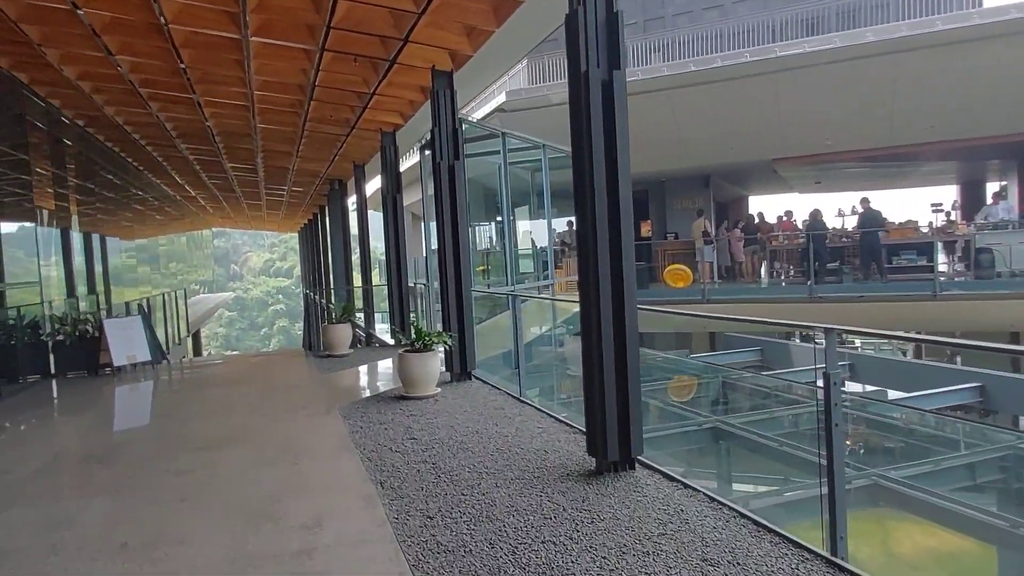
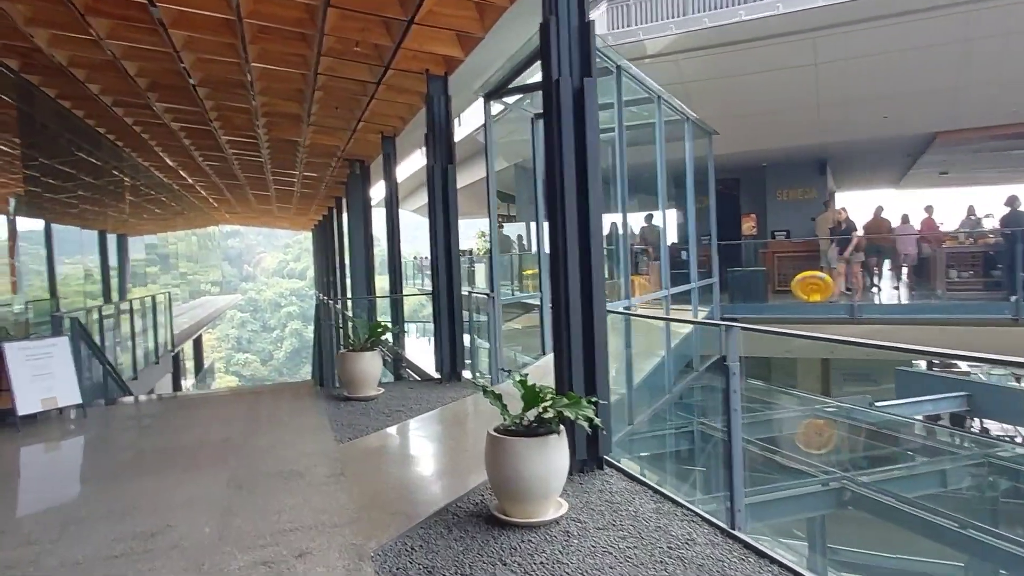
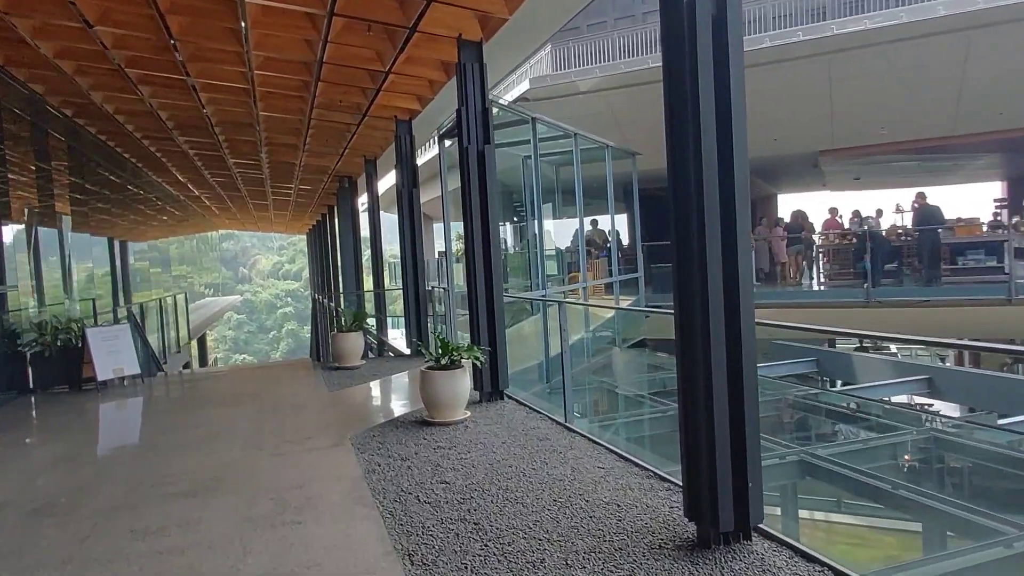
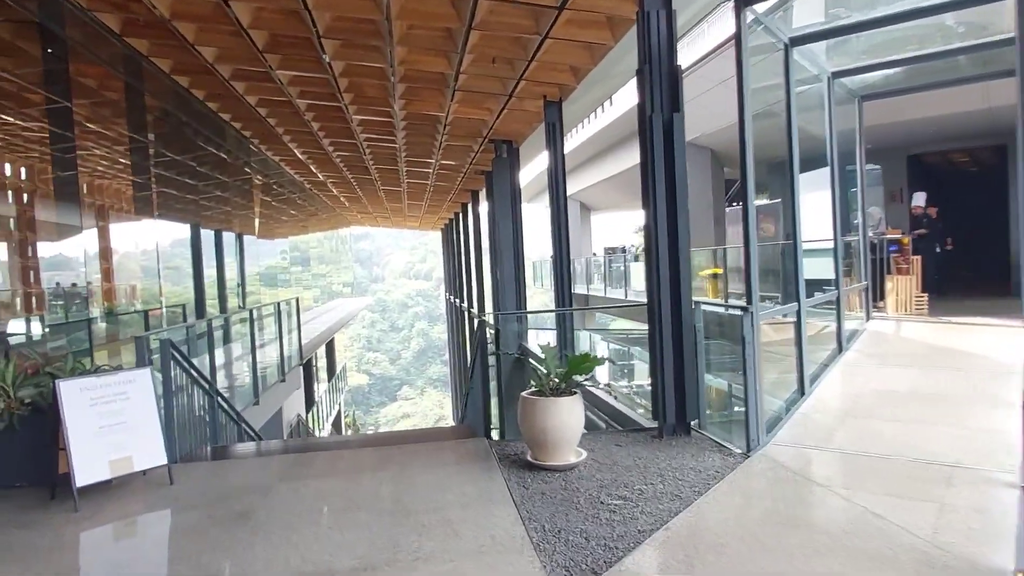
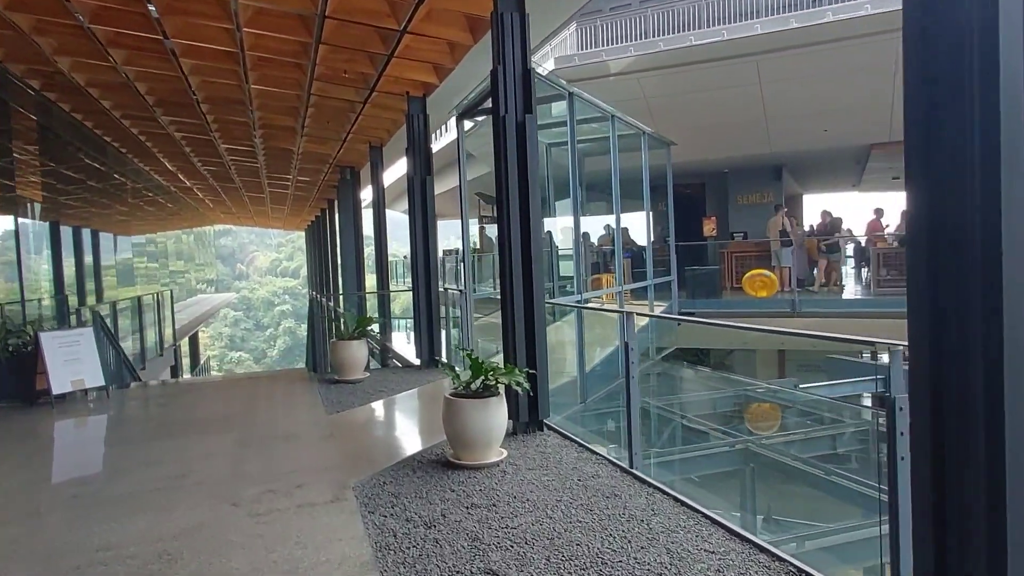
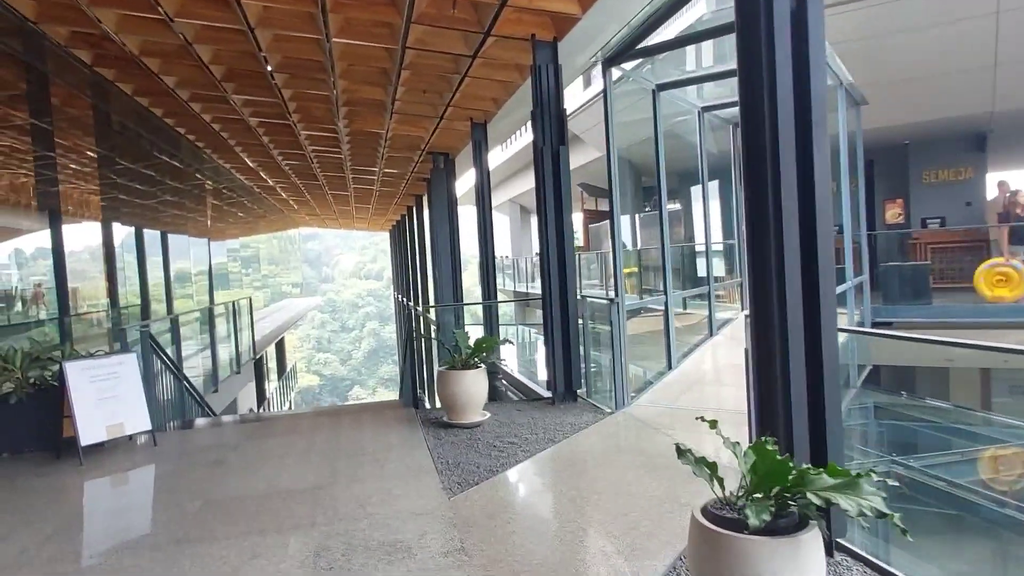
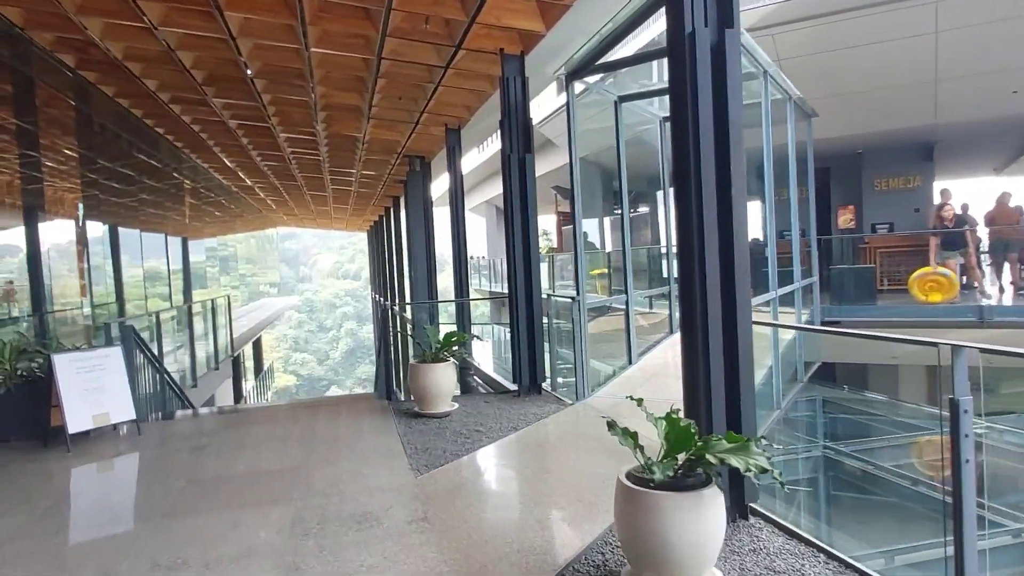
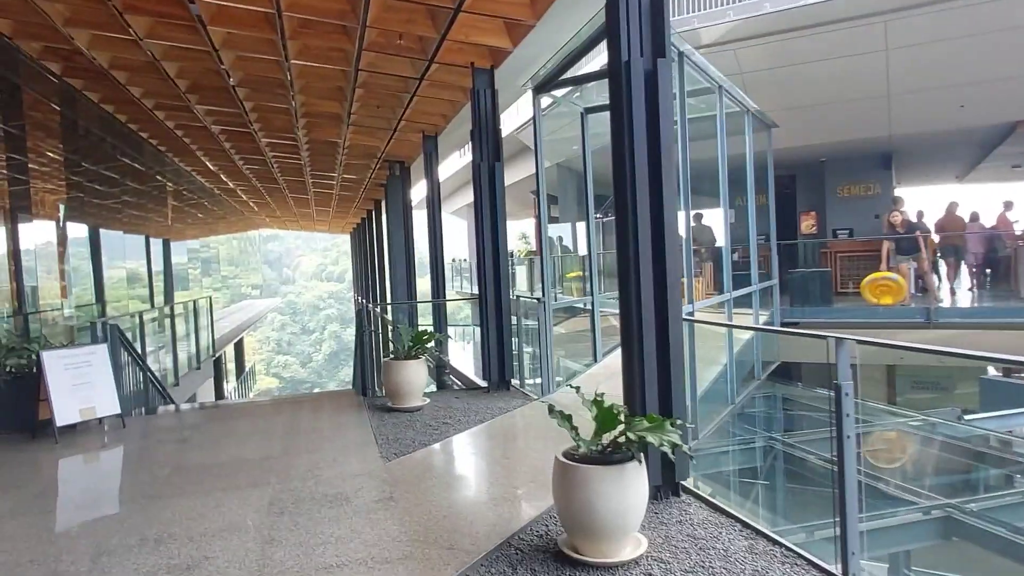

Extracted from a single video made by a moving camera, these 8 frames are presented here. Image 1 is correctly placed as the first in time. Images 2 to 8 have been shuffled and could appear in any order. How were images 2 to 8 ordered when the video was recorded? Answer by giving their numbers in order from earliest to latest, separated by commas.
3, 5, 2, 8, 7, 6, 4
